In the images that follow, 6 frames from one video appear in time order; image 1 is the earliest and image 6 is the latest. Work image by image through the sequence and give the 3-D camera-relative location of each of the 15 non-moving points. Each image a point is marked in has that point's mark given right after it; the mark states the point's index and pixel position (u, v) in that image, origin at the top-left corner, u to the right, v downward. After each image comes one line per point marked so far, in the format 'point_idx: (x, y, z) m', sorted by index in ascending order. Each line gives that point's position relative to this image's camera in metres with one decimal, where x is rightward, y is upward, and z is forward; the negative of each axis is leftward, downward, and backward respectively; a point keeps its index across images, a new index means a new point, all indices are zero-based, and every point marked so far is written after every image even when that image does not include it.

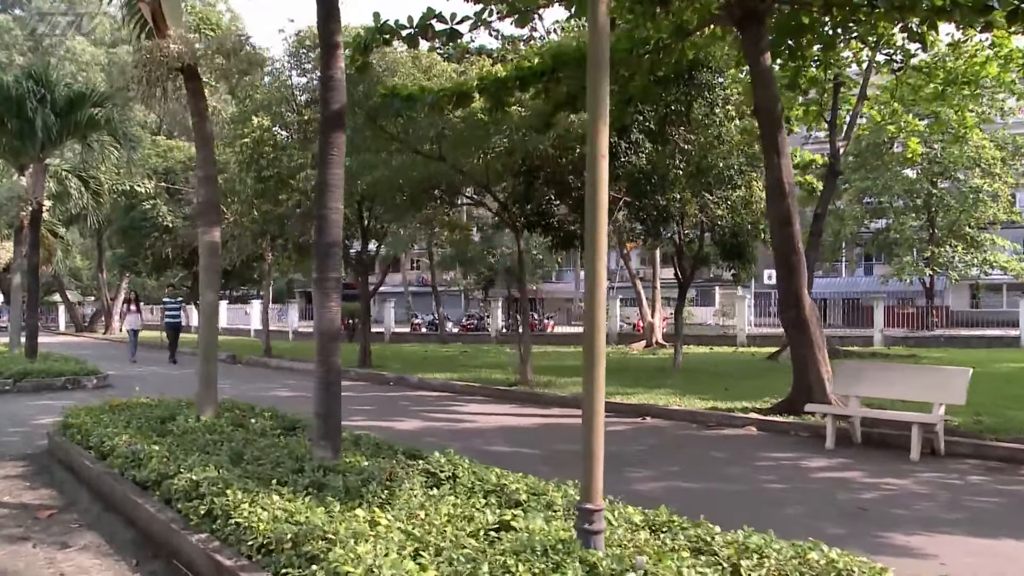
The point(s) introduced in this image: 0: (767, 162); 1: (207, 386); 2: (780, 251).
0: (+3.1, +1.5, +11.1) m
1: (-2.4, -0.8, +7.2) m
2: (+3.3, +0.4, +11.2) m
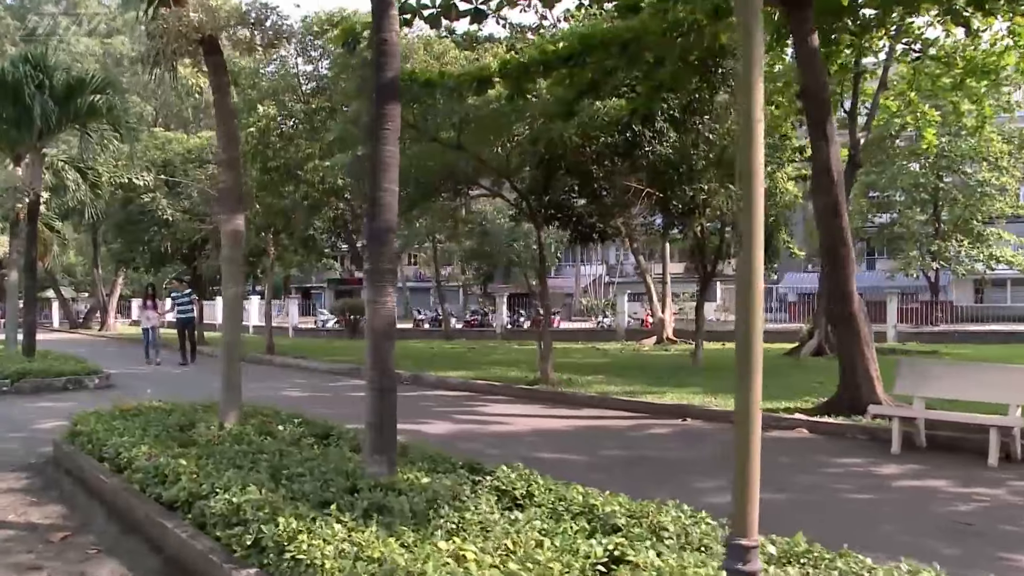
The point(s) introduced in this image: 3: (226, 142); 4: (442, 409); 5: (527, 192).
0: (+3.4, +1.6, +10.5) m
1: (-2.0, -0.7, +6.5) m
2: (+3.6, +0.5, +10.5) m
3: (-2.1, +1.0, +6.5) m
4: (-0.9, -1.5, +11.4) m
5: (+0.3, +1.6, +15.2) m
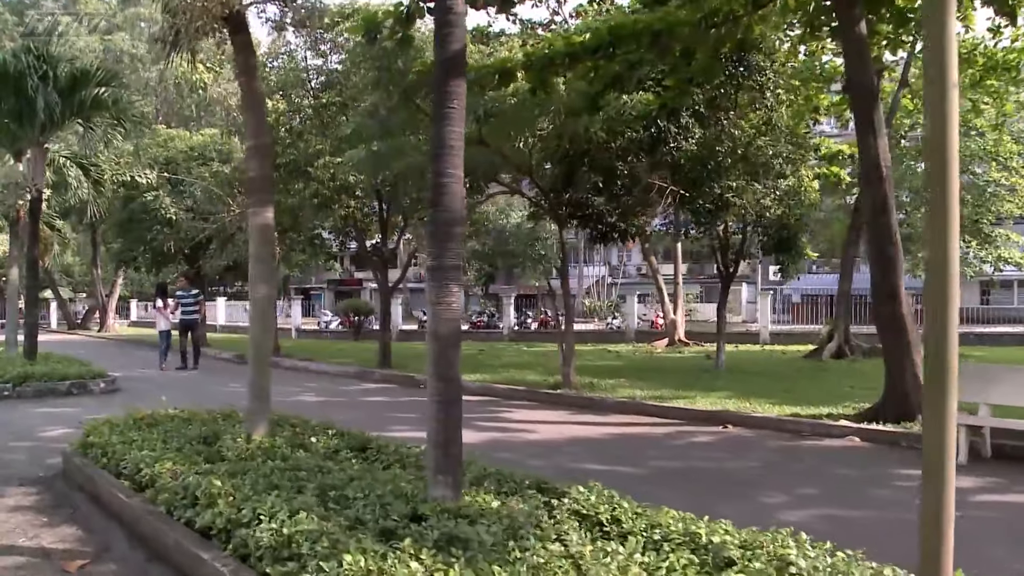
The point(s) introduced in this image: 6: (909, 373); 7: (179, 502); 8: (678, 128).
0: (+3.8, +1.6, +10.0) m
1: (-1.7, -0.7, +6.0) m
2: (+4.0, +0.5, +10.0) m
3: (-1.7, +1.0, +6.0) m
4: (-0.5, -1.5, +10.9) m
5: (+0.6, +1.6, +14.6) m
6: (+4.3, -0.9, +9.9) m
7: (-1.7, -1.1, +4.6) m
8: (+2.6, +2.5, +14.3) m
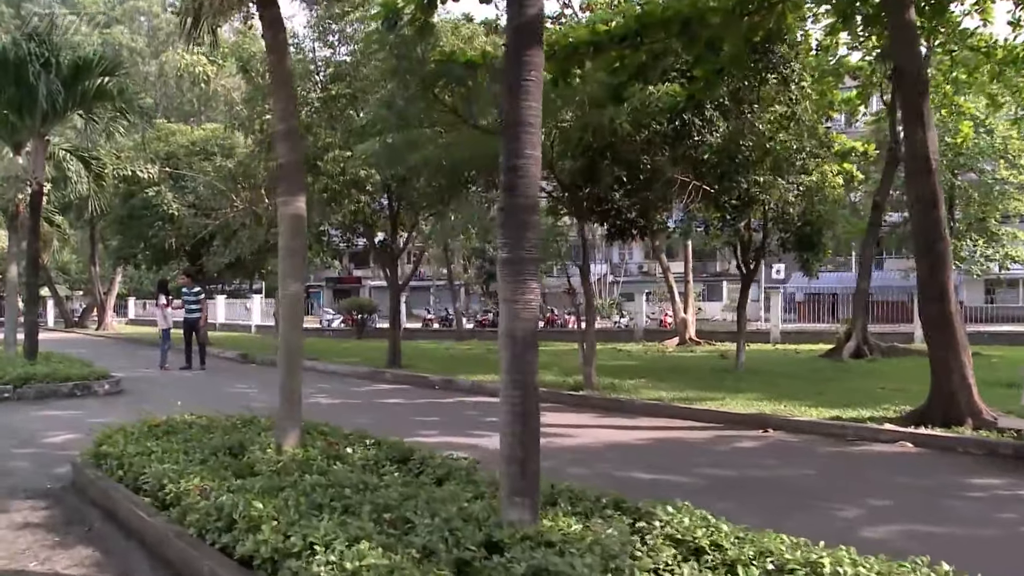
0: (+4.1, +1.6, +9.5) m
1: (-1.3, -0.7, +5.5) m
2: (+4.3, +0.5, +9.5) m
3: (-1.4, +1.1, +5.5) m
4: (-0.2, -1.5, +10.4) m
5: (+0.9, +1.6, +14.1) m
6: (+4.6, -0.9, +9.5) m
7: (-1.3, -1.0, +4.1) m
8: (+2.9, +2.5, +13.8) m
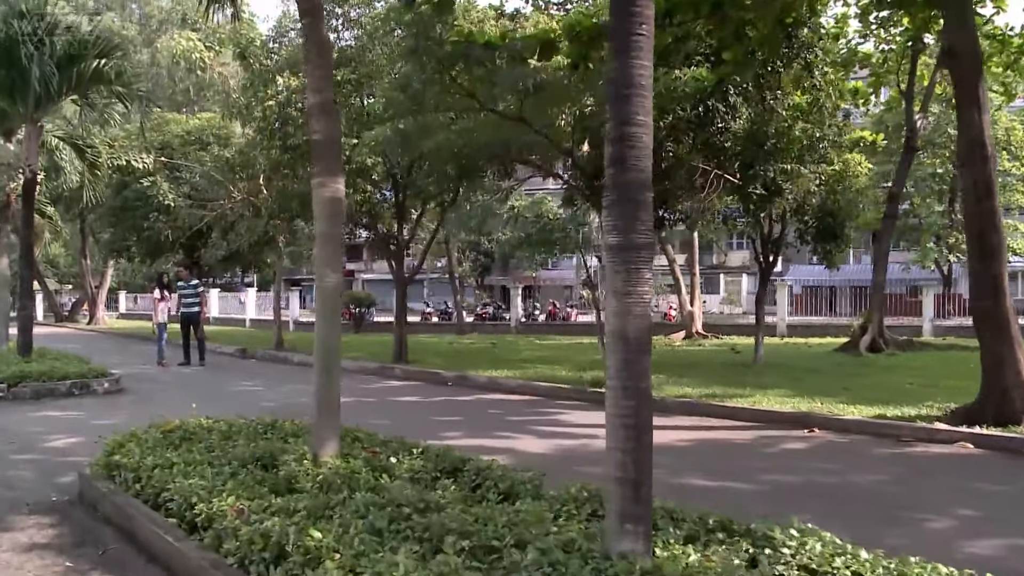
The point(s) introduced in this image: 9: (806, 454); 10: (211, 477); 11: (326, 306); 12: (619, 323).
0: (+4.4, +1.7, +9.0) m
1: (-1.0, -0.6, +4.9) m
2: (+4.6, +0.6, +9.0) m
3: (-1.0, +1.1, +4.9) m
4: (+0.1, -1.4, +9.8) m
5: (+1.1, +1.7, +13.6) m
6: (+4.9, -0.8, +9.0) m
7: (-1.0, -1.0, +3.5) m
8: (+3.1, +2.6, +13.3) m
9: (+2.5, -1.4, +7.8) m
10: (-1.5, -0.9, +4.5) m
11: (-1.0, -0.1, +4.8) m
12: (+0.4, -0.1, +3.0) m
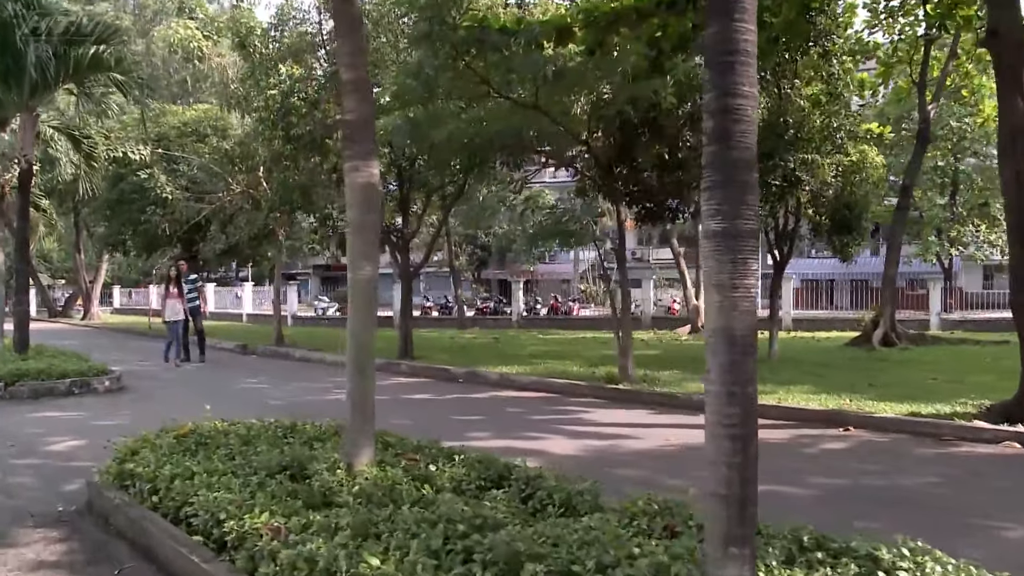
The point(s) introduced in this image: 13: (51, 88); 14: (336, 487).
0: (+4.6, +1.8, +8.6) m
1: (-0.8, -0.6, +4.5) m
2: (+4.8, +0.7, +8.7) m
3: (-0.8, +1.1, +4.5) m
4: (+0.3, -1.3, +9.4) m
5: (+1.3, +1.8, +13.2) m
6: (+5.1, -0.7, +8.6) m
7: (-0.7, -1.0, +3.1) m
8: (+3.3, +2.7, +12.9) m
9: (+2.7, -1.4, +7.4) m
10: (-1.2, -0.9, +4.1) m
11: (-0.7, -0.1, +4.4) m
12: (+0.6, -0.1, +2.6) m
13: (-6.3, +2.7, +12.5) m
14: (-0.8, -0.9, +4.1) m
